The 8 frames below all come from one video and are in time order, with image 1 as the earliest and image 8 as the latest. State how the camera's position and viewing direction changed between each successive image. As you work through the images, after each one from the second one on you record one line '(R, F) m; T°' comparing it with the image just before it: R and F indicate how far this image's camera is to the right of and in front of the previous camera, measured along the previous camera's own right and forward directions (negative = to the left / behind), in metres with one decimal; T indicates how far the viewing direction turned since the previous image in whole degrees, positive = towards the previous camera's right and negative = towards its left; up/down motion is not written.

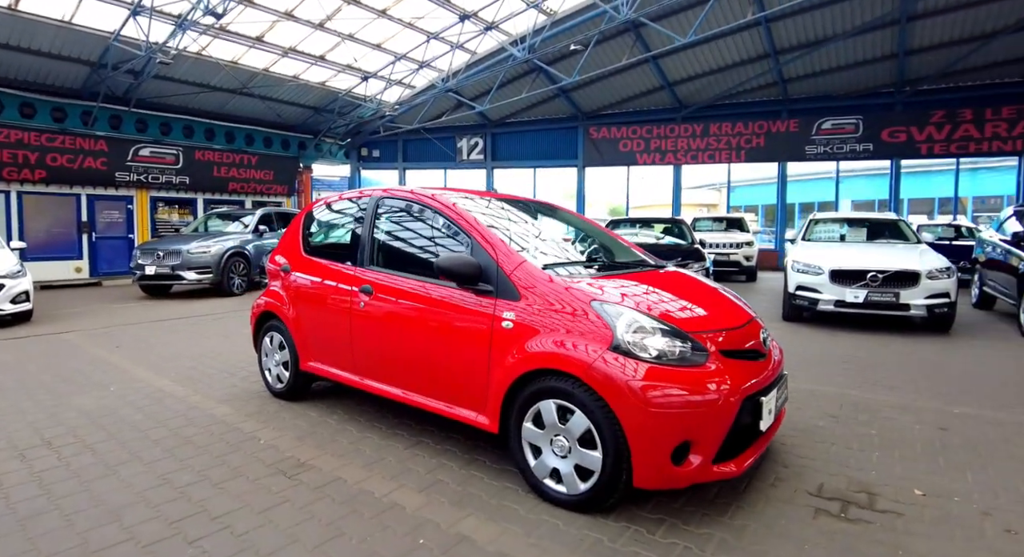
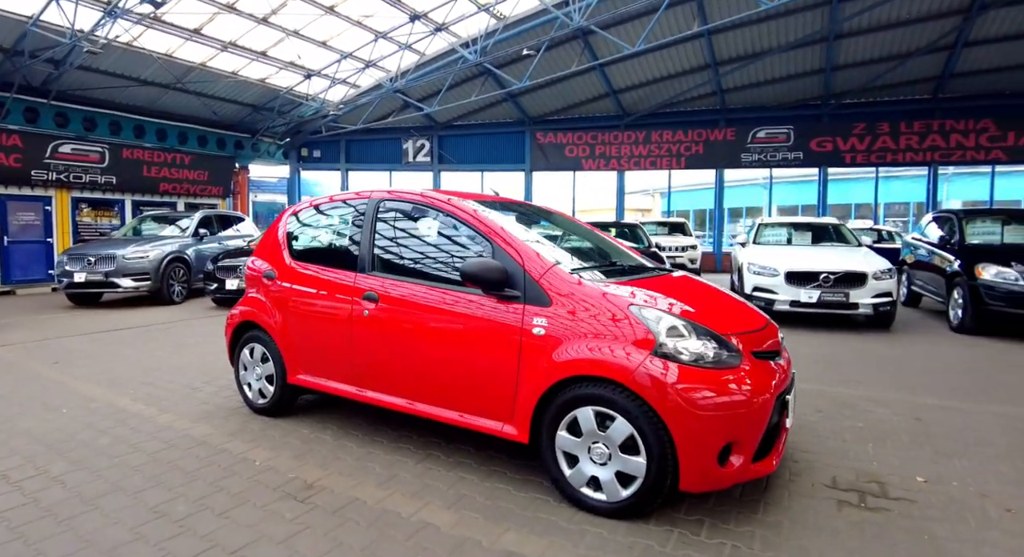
(-0.5, +0.1) m; +7°
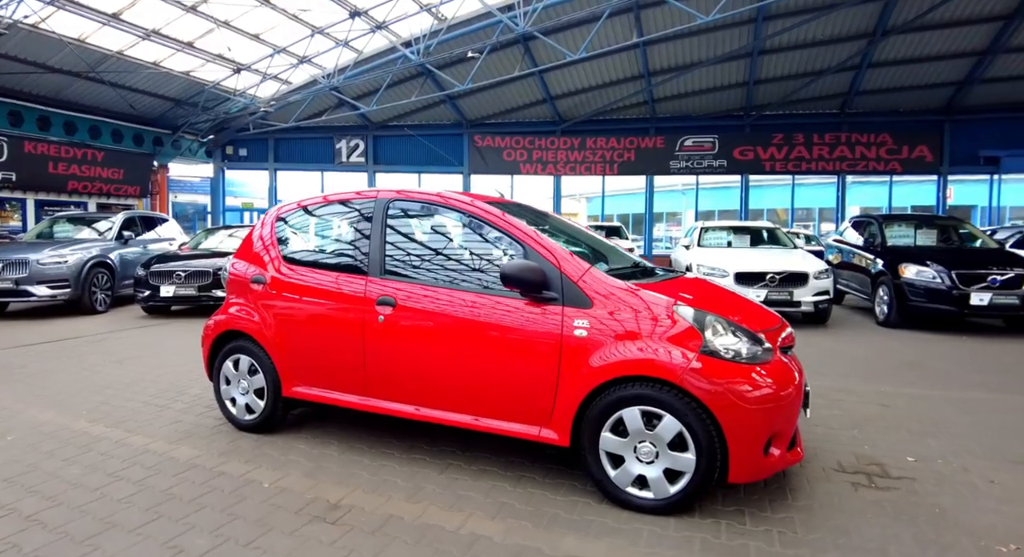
(-0.6, +0.1) m; +8°
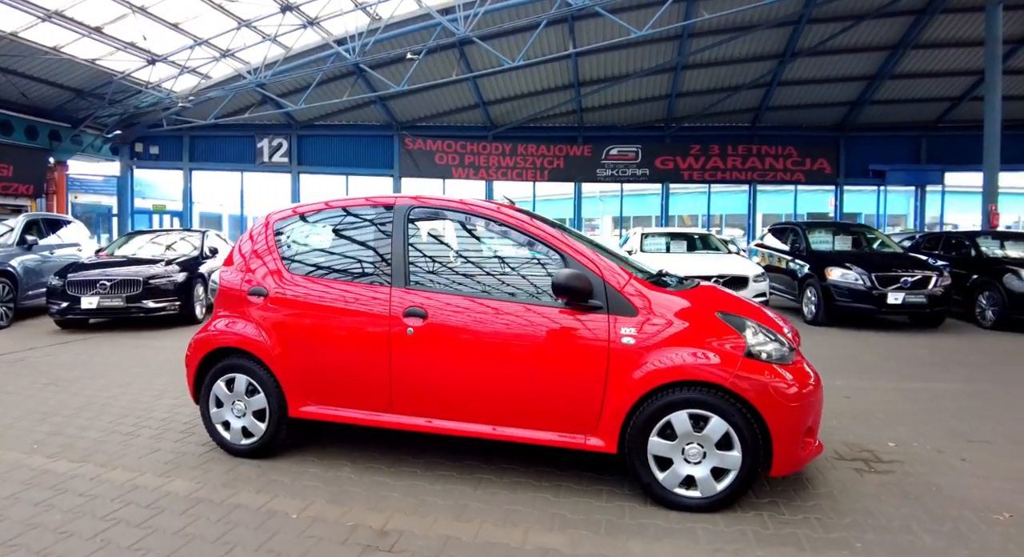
(-0.7, +0.1) m; +9°
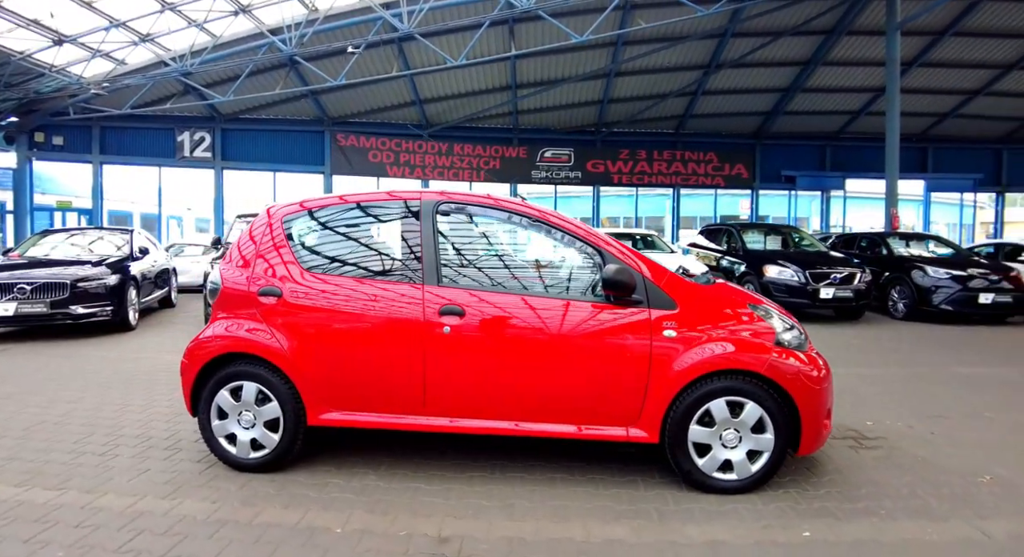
(-0.7, +0.1) m; +8°
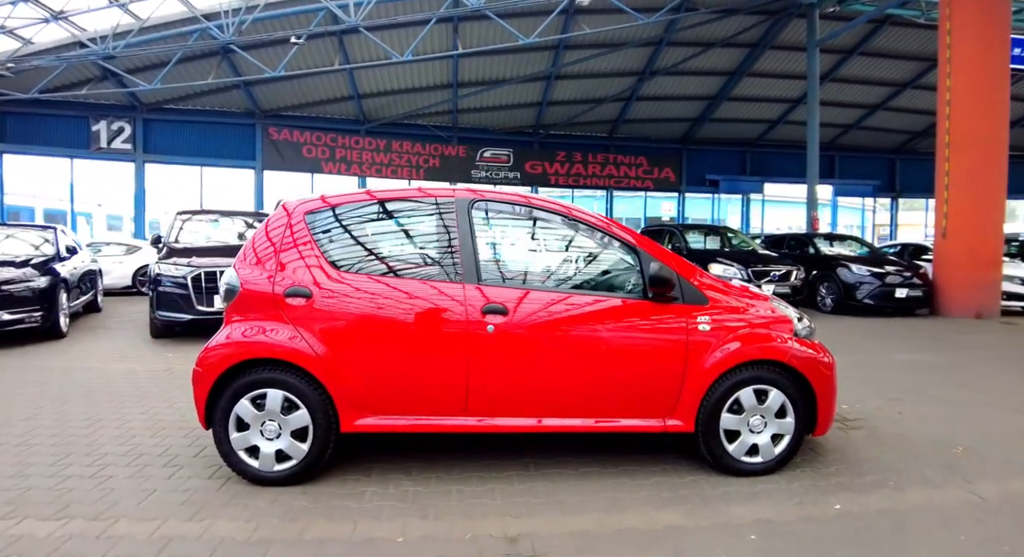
(-0.7, 0.0) m; +8°
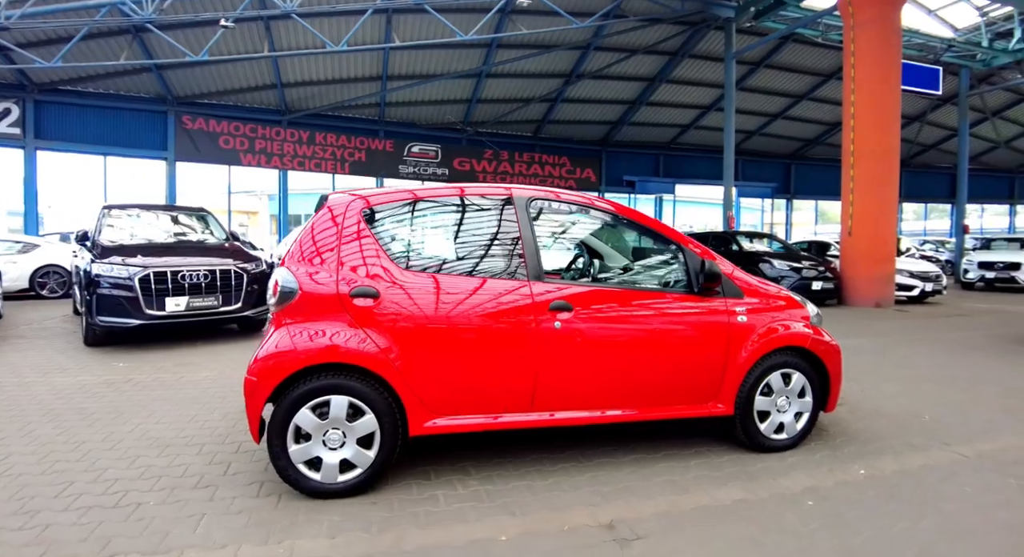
(-0.9, 0.0) m; +10°
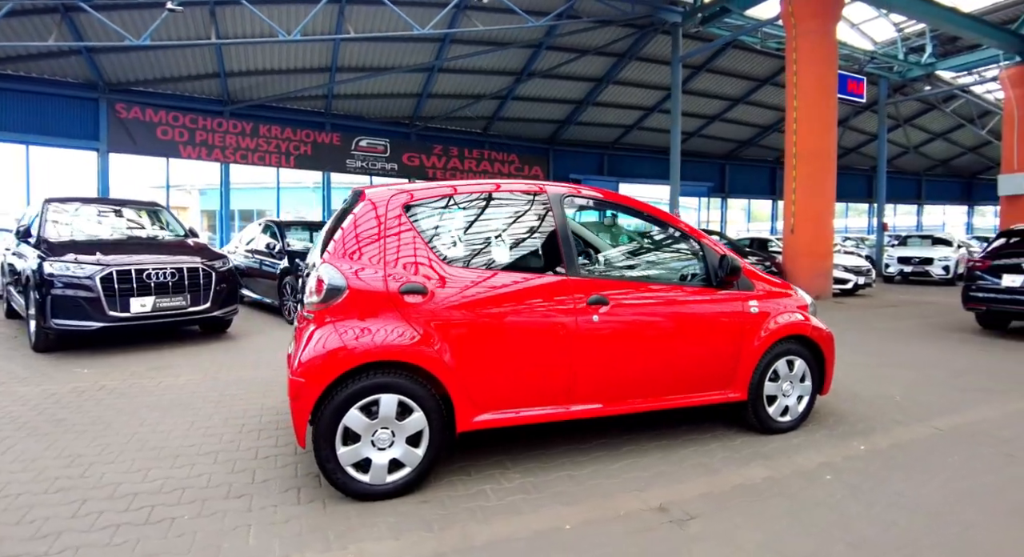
(-0.6, 0.0) m; +6°
